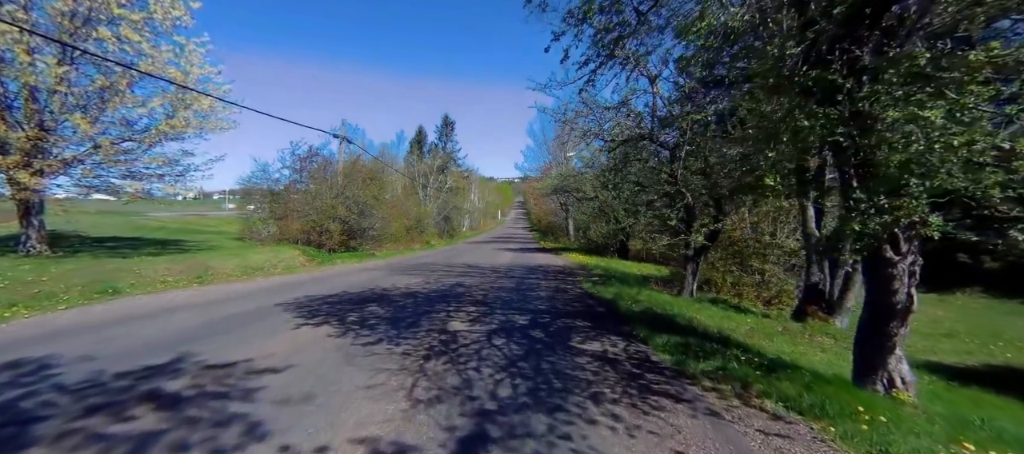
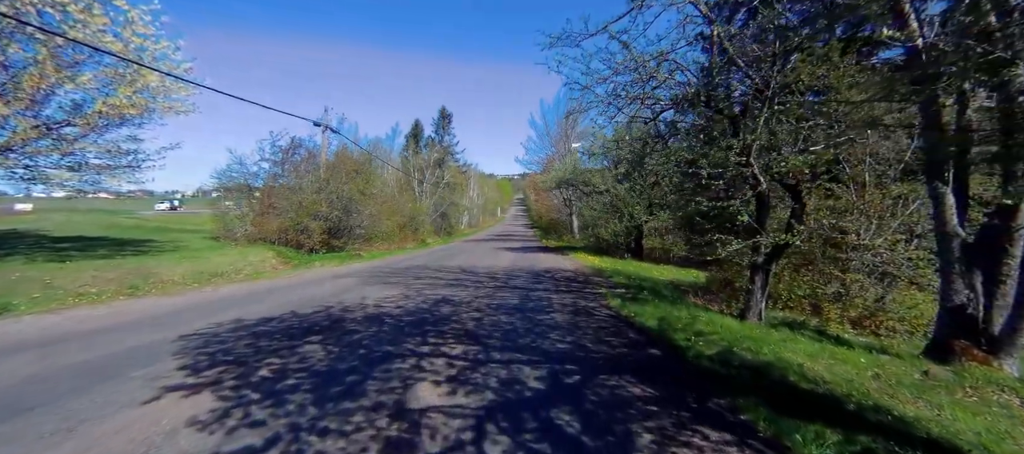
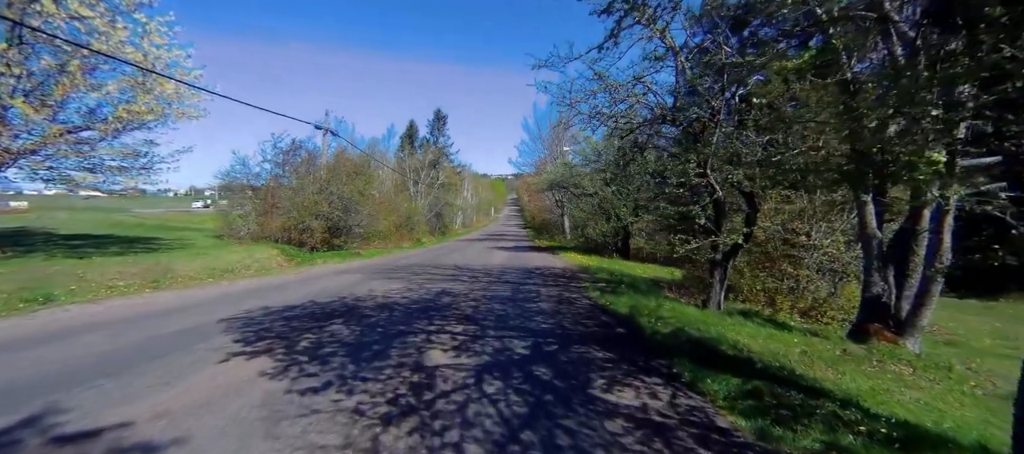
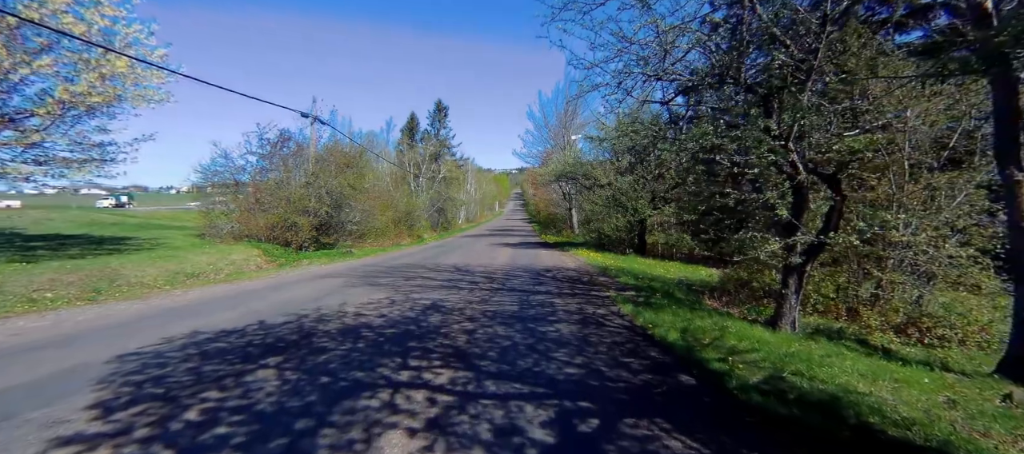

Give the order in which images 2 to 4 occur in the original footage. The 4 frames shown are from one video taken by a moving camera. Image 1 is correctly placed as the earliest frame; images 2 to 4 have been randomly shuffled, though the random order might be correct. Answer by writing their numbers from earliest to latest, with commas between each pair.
3, 2, 4
